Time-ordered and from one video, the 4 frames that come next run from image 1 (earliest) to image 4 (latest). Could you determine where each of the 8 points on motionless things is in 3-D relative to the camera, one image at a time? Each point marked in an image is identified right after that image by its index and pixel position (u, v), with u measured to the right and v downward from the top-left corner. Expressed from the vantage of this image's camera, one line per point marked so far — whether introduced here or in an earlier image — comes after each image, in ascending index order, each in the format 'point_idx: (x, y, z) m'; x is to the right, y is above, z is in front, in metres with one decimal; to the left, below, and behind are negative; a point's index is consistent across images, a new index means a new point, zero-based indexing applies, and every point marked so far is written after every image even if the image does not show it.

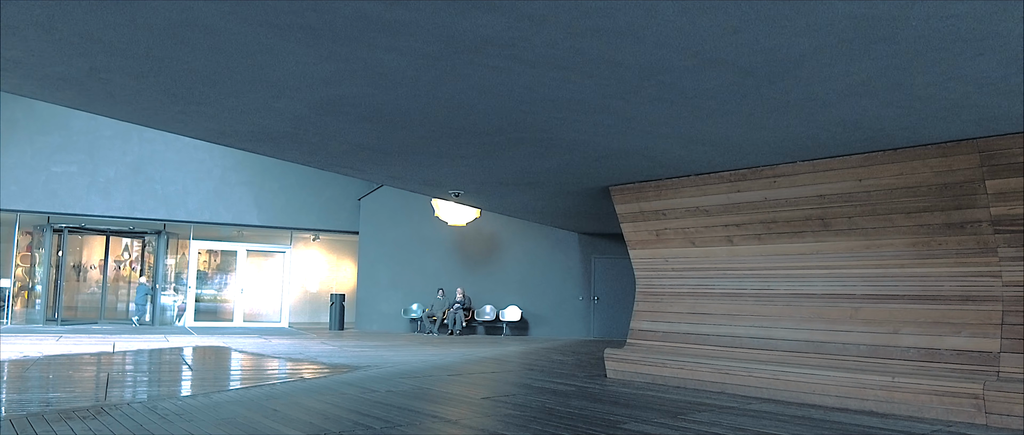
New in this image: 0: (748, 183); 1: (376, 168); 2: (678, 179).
0: (+2.6, +0.4, +8.3) m
1: (-1.6, +0.6, +8.7) m
2: (+2.0, +0.5, +9.0) m
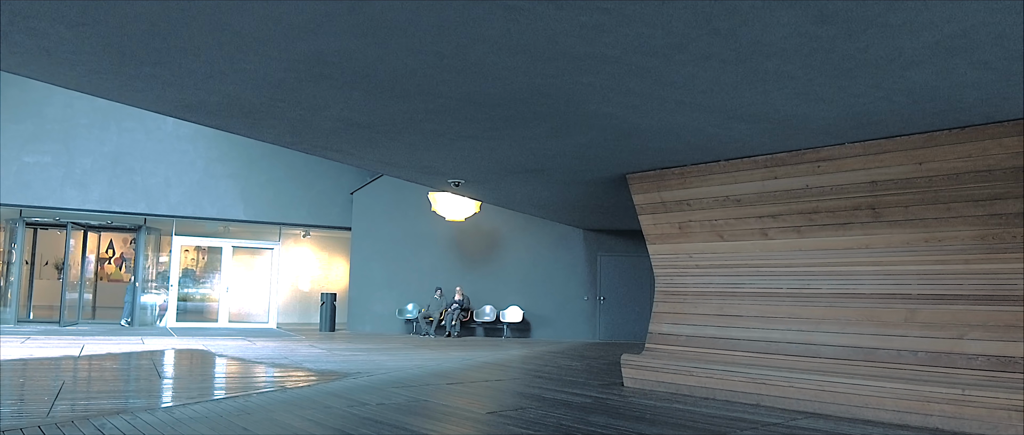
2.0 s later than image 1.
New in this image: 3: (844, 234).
0: (+2.7, +0.5, +7.4) m
1: (-1.5, +0.7, +7.7) m
2: (+2.1, +0.6, +8.1) m
3: (+3.2, -0.2, +7.1) m
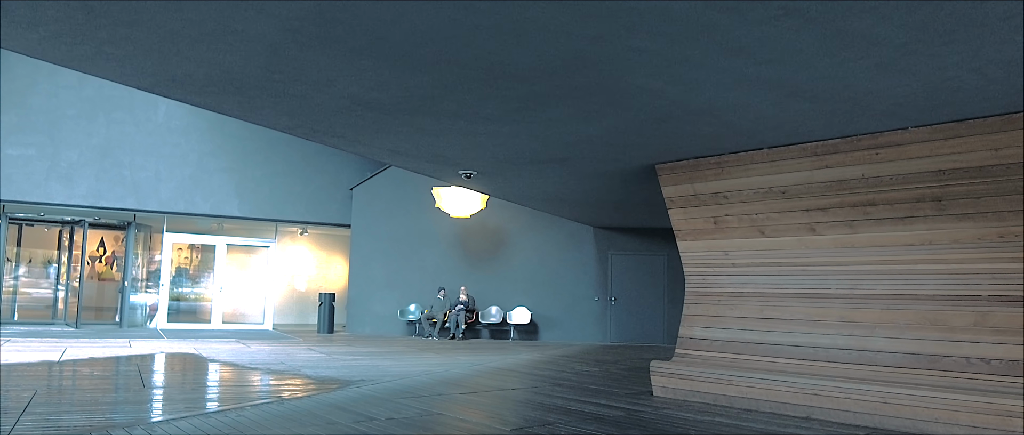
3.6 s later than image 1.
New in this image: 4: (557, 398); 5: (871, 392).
0: (+2.9, +0.6, +6.7) m
1: (-1.3, +0.8, +7.0) m
2: (+2.3, +0.6, +7.3) m
3: (+3.4, -0.1, +6.4) m
4: (+0.4, -1.8, +7.5) m
5: (+3.1, -1.5, +6.4) m
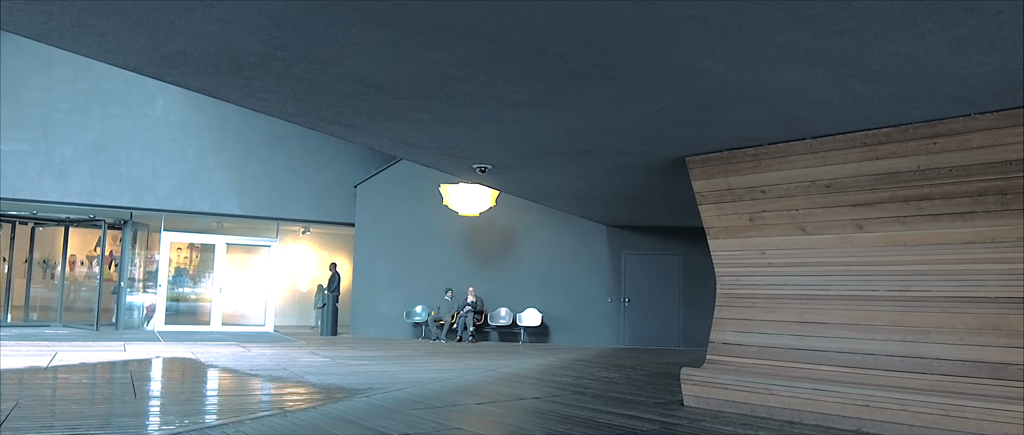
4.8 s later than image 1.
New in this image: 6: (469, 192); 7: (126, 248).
0: (+3.1, +0.6, +6.1) m
1: (-1.1, +0.8, +6.5) m
2: (+2.5, +0.7, +6.8) m
3: (+3.6, -0.1, +5.9) m
4: (+0.6, -1.8, +7.0) m
5: (+3.3, -1.5, +5.9) m
6: (-0.7, +0.4, +12.6) m
7: (-8.9, -0.7, +17.3) m
